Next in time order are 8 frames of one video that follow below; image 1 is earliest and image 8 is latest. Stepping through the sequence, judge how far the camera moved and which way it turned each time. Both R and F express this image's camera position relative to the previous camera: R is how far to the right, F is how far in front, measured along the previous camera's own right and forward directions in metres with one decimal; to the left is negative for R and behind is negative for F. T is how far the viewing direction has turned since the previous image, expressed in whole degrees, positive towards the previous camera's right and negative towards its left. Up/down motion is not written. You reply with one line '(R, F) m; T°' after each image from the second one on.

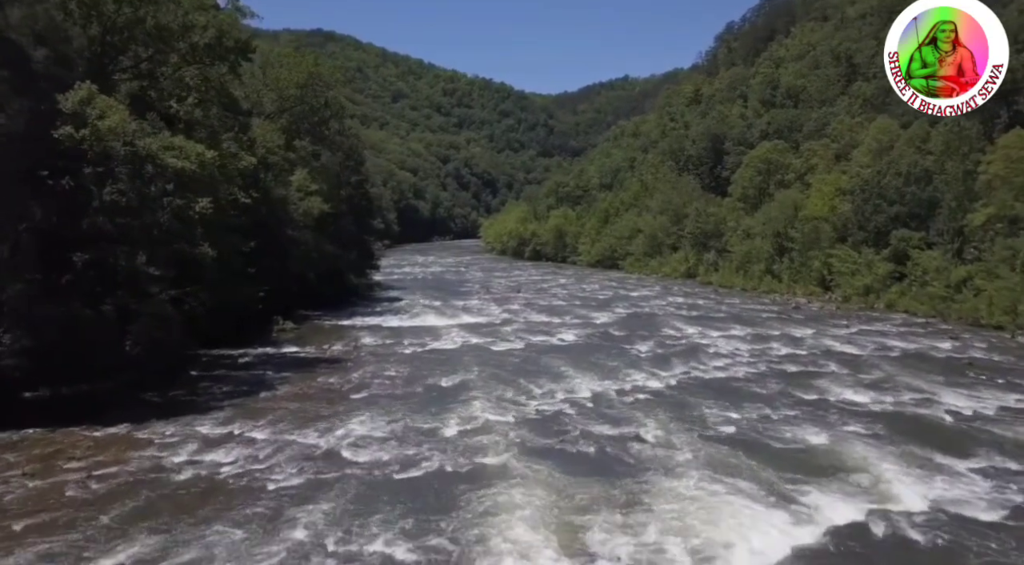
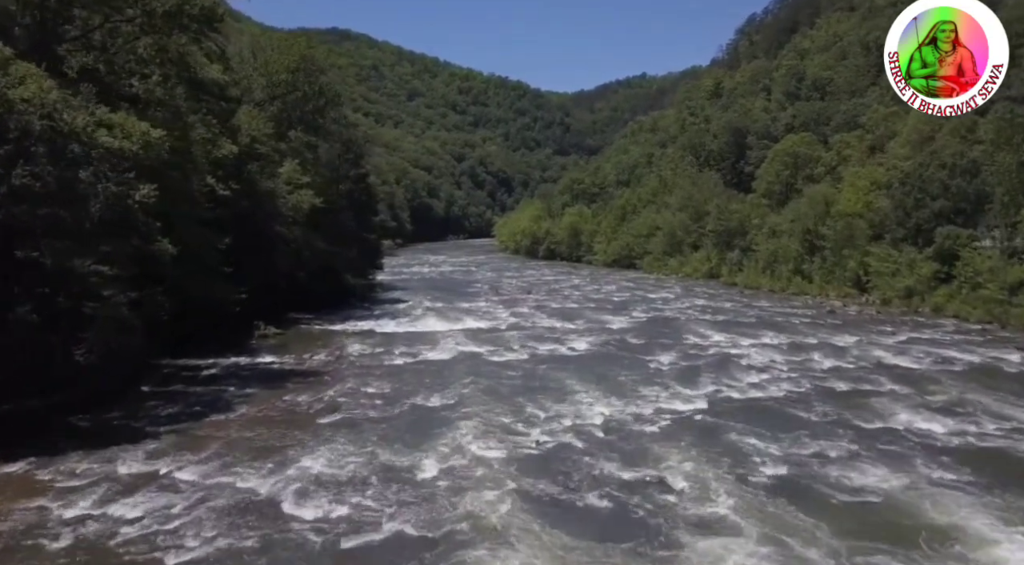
(+0.4, +3.5) m; -1°
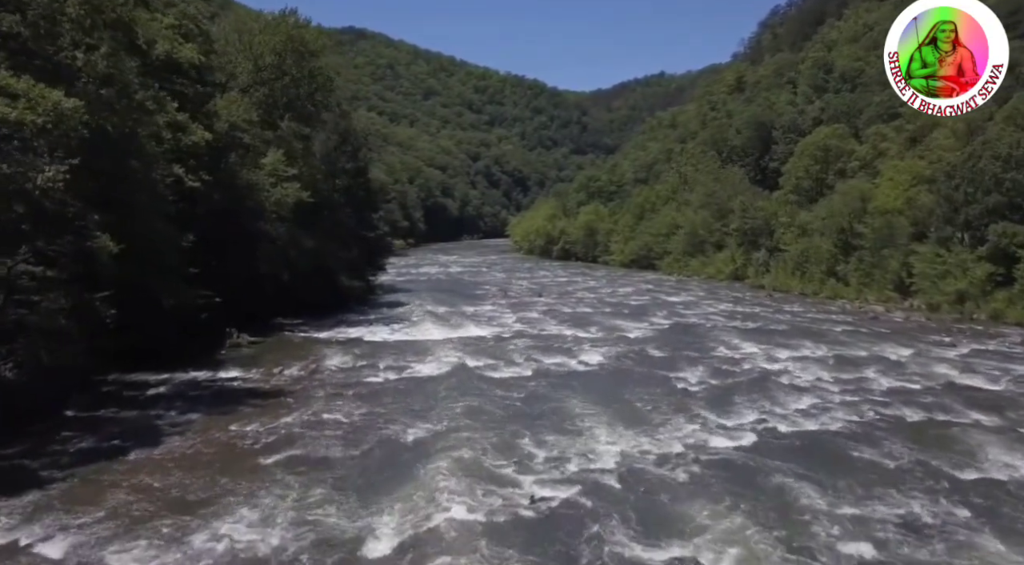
(+0.4, +3.7) m; -1°
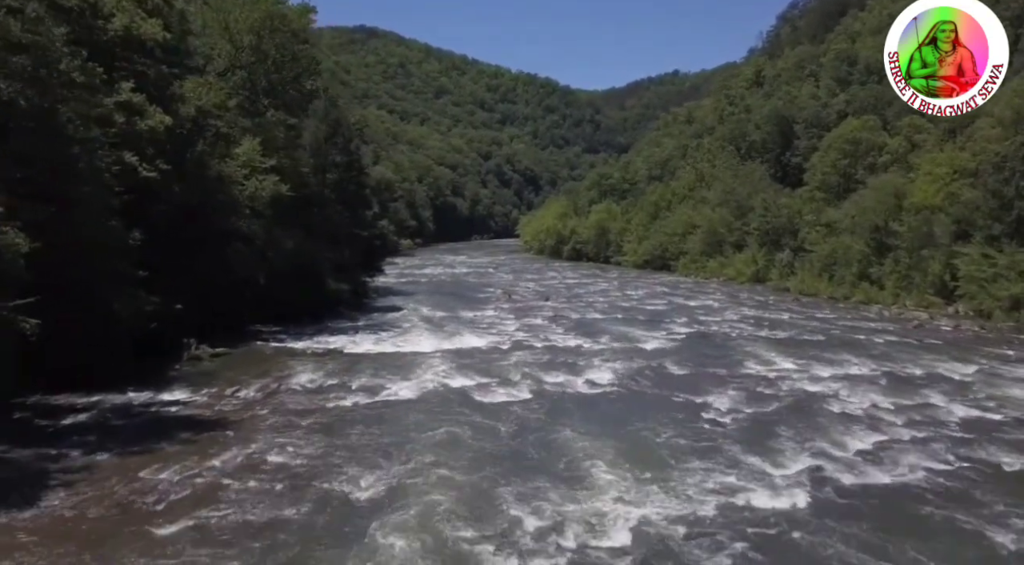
(+0.4, +3.5) m; -1°
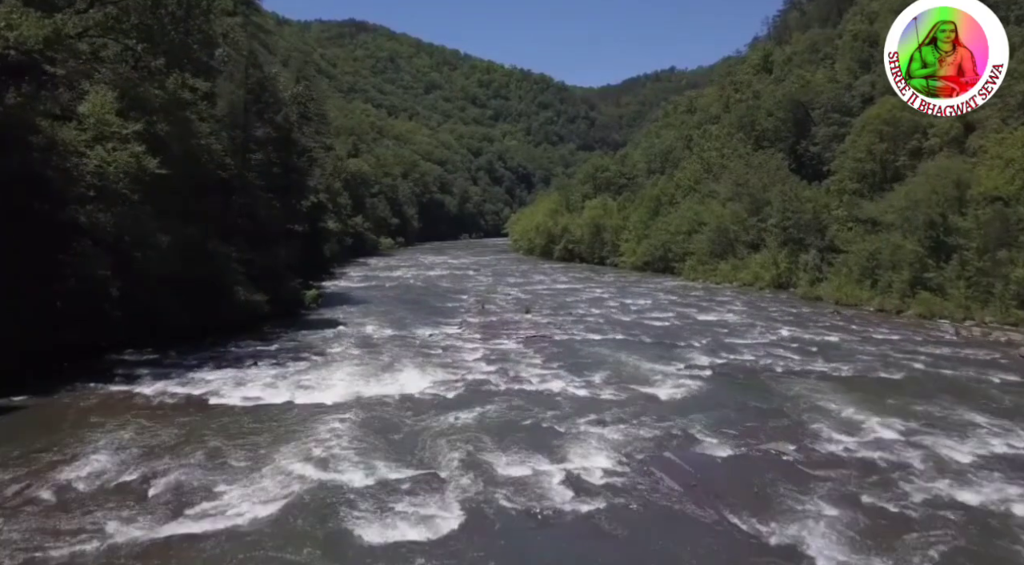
(+1.0, +8.7) m; 0°
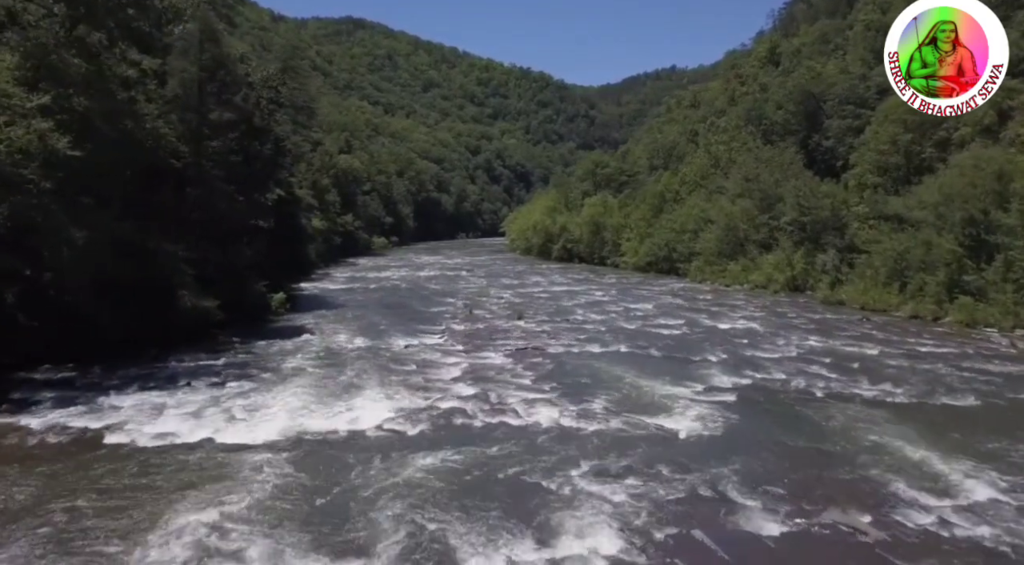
(+0.4, +3.8) m; 0°
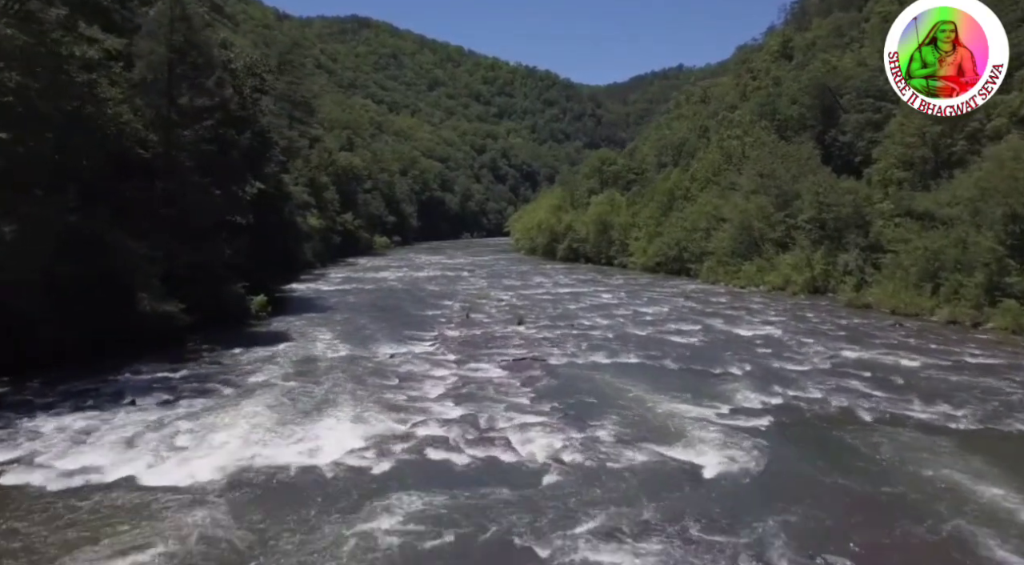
(+0.2, +2.6) m; 0°
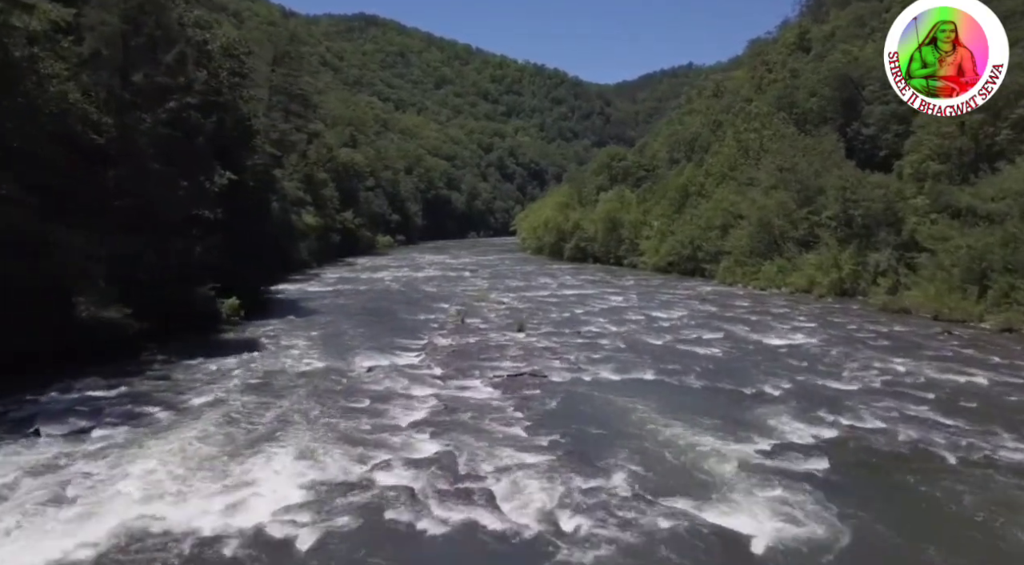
(+0.3, +3.1) m; -1°
